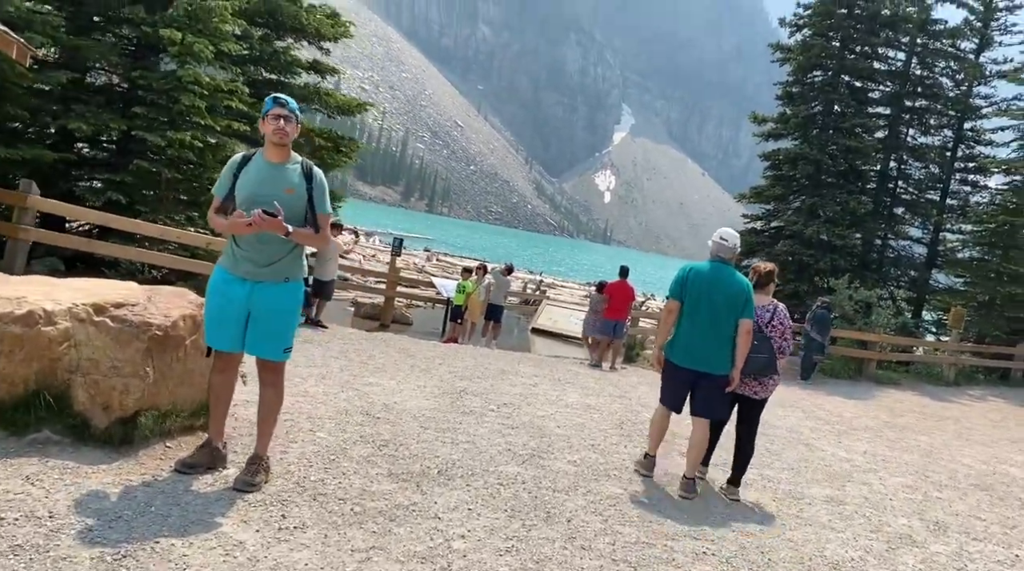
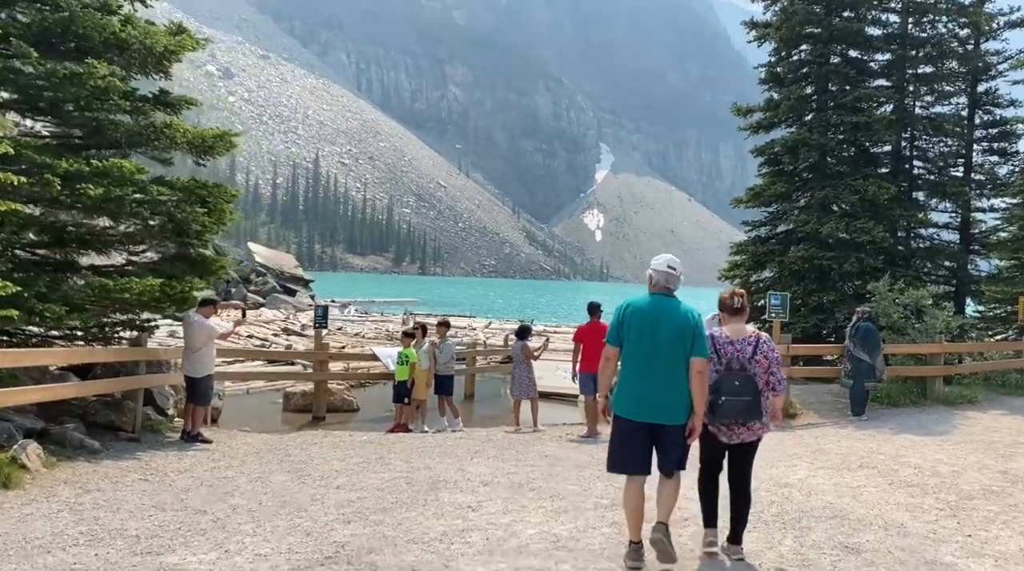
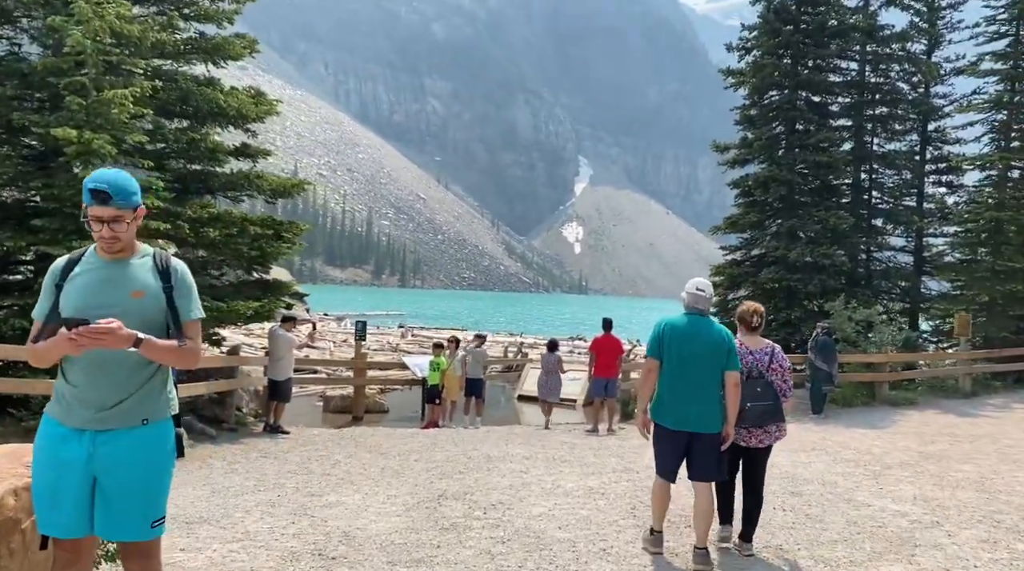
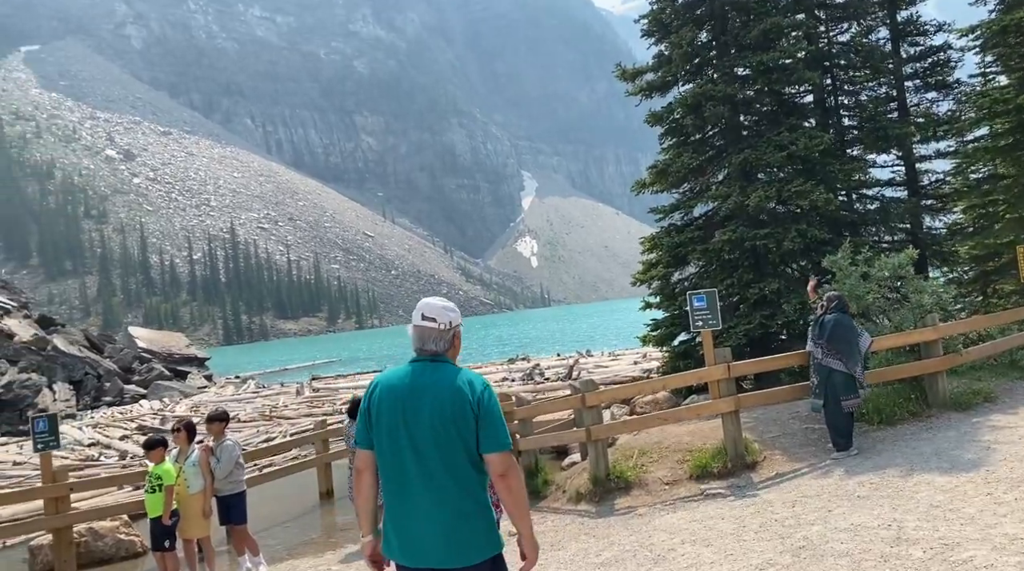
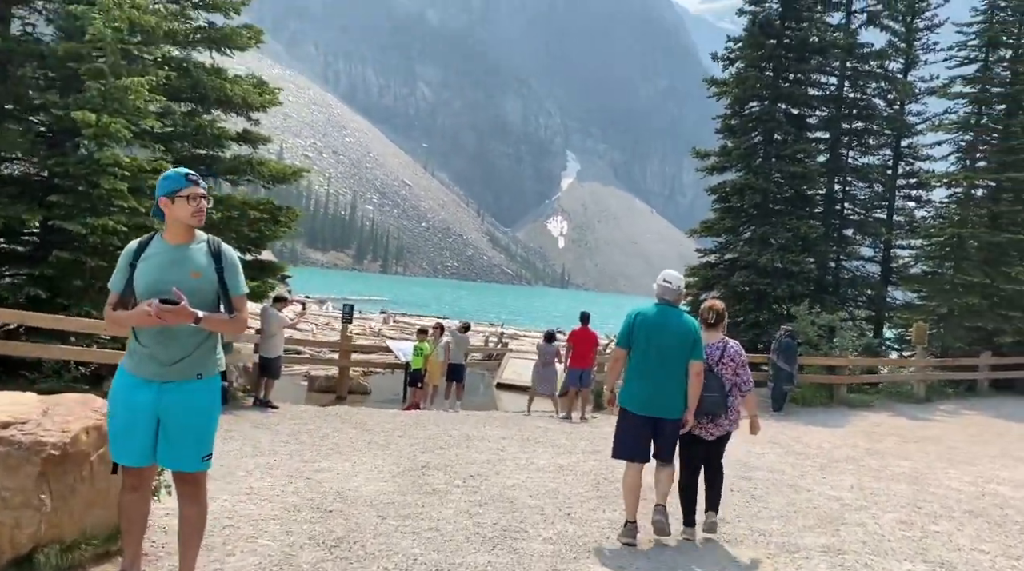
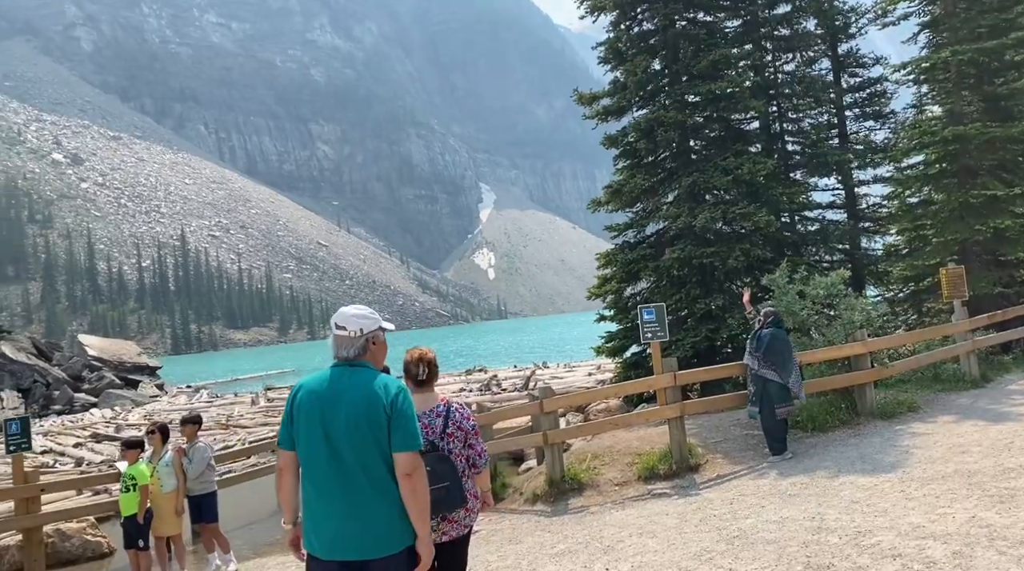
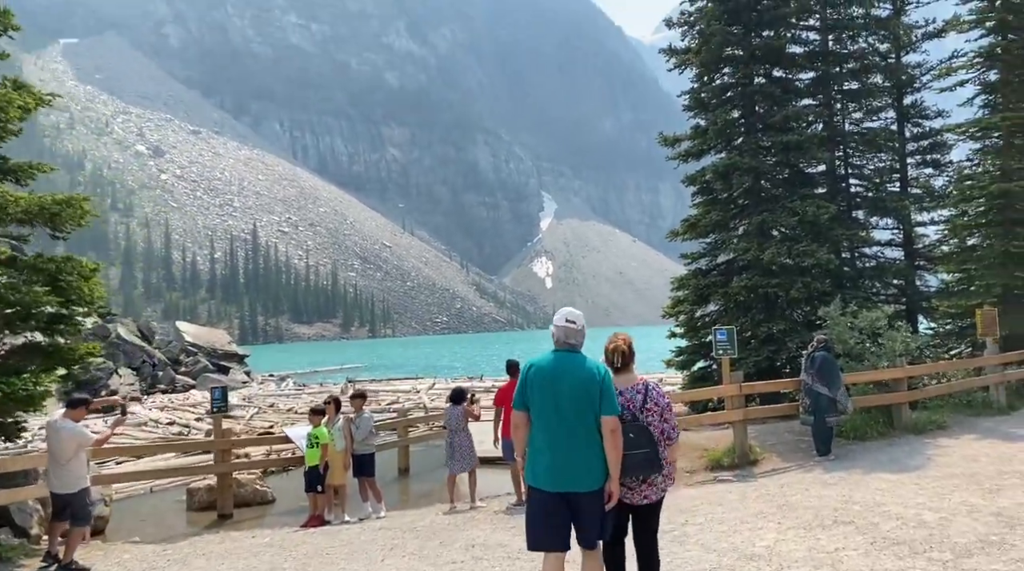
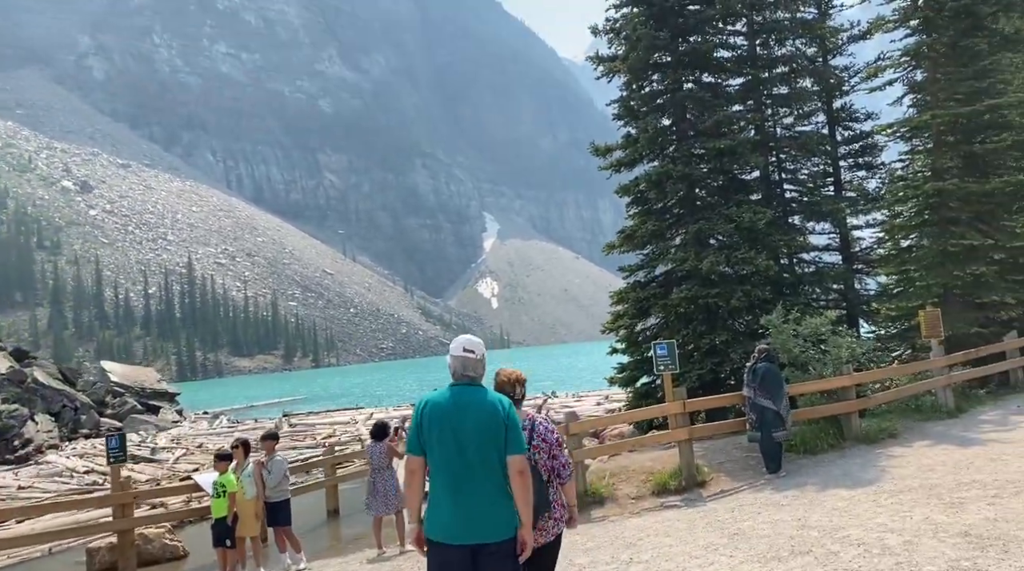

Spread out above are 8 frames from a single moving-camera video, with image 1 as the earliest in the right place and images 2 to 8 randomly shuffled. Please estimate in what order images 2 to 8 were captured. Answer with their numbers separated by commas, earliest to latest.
5, 3, 2, 7, 8, 6, 4
